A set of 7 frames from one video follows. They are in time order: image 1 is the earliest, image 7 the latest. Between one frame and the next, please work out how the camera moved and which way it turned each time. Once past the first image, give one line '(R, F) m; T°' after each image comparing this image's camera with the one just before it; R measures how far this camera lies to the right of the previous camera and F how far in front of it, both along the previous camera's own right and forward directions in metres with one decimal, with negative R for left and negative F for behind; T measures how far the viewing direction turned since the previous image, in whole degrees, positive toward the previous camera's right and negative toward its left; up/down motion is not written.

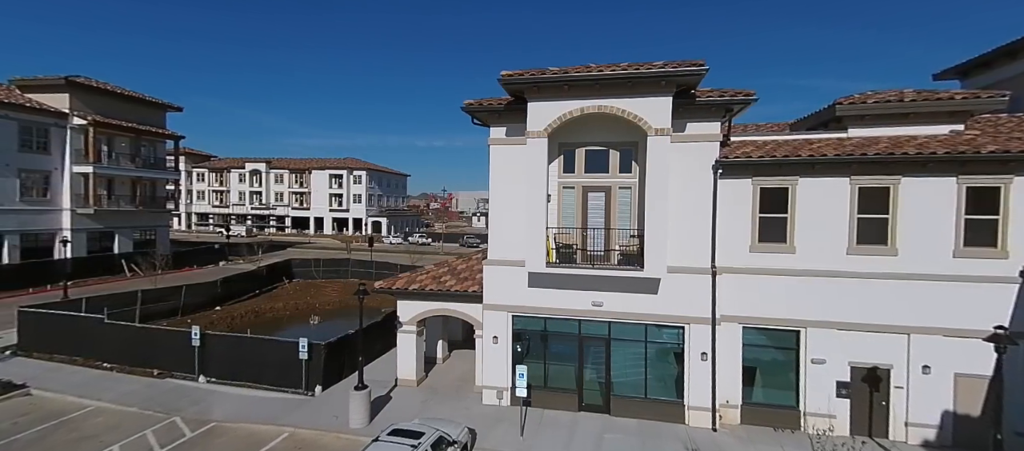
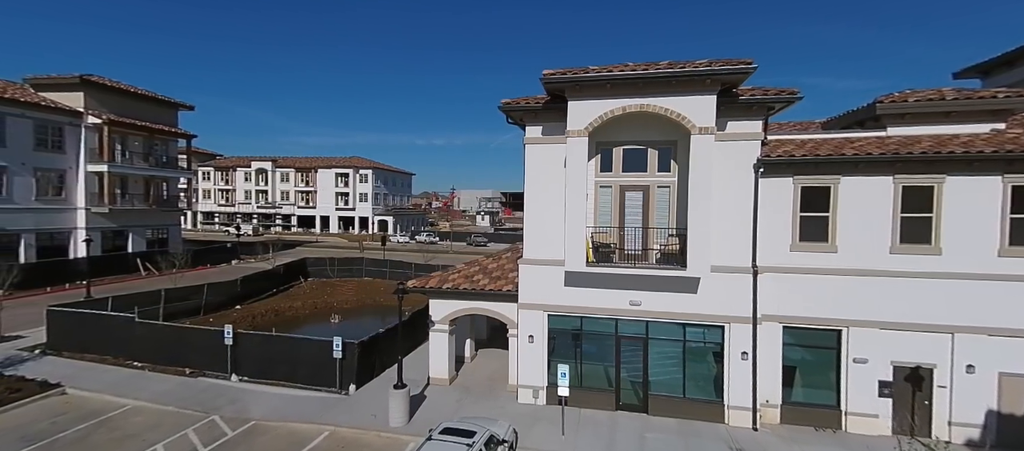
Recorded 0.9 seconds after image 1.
(-1.0, 0.0) m; 0°
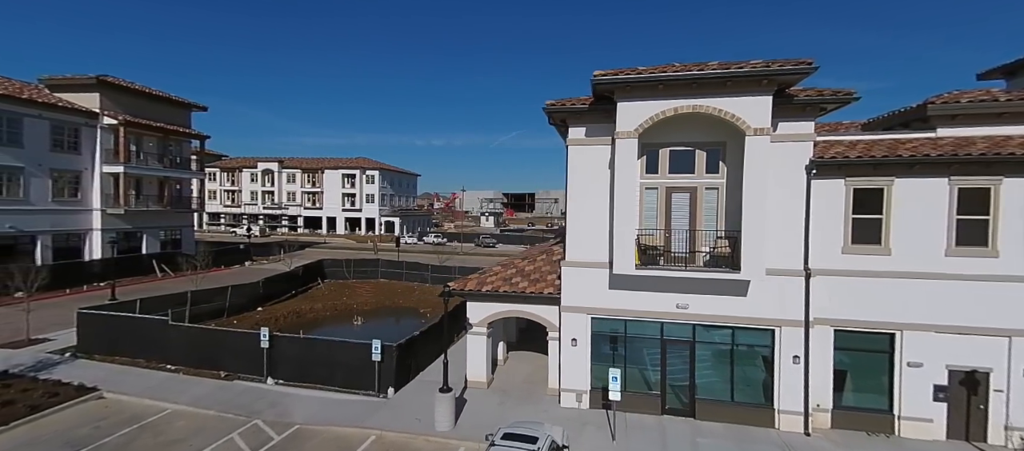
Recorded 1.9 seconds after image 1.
(-1.2, +0.1) m; 0°
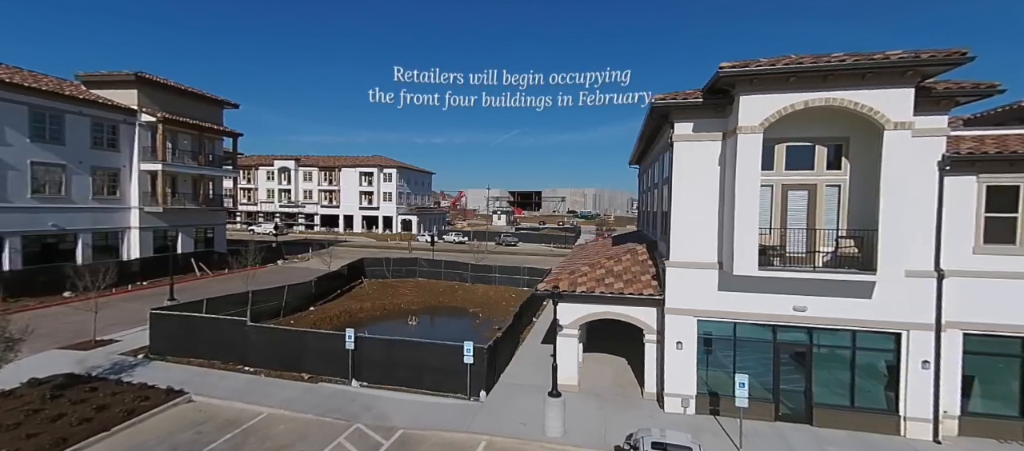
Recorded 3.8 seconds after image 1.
(-2.6, +0.4) m; 0°
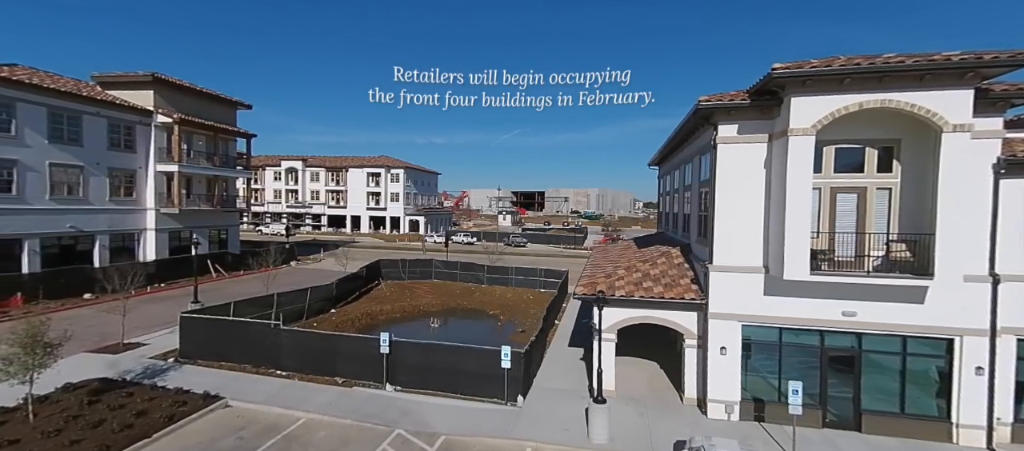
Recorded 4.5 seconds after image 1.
(-1.0, +0.2) m; 0°
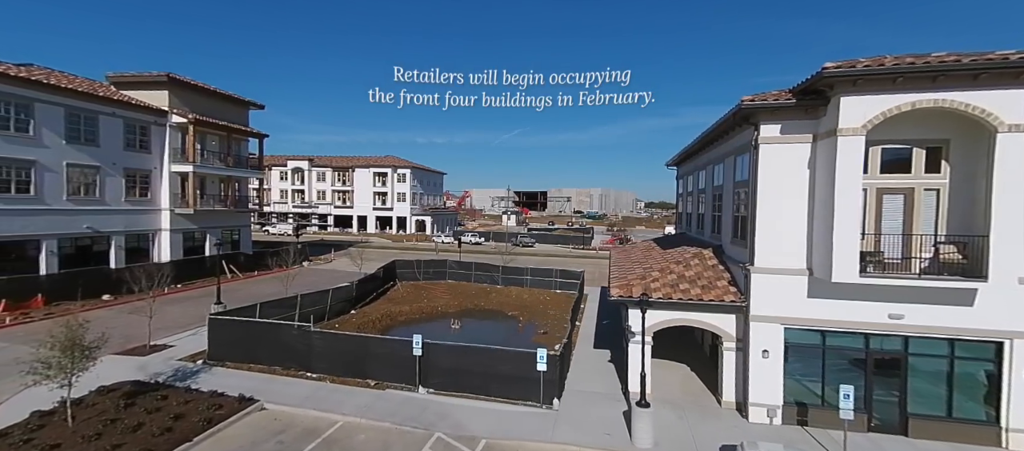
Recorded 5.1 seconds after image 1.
(-1.0, +0.1) m; 0°
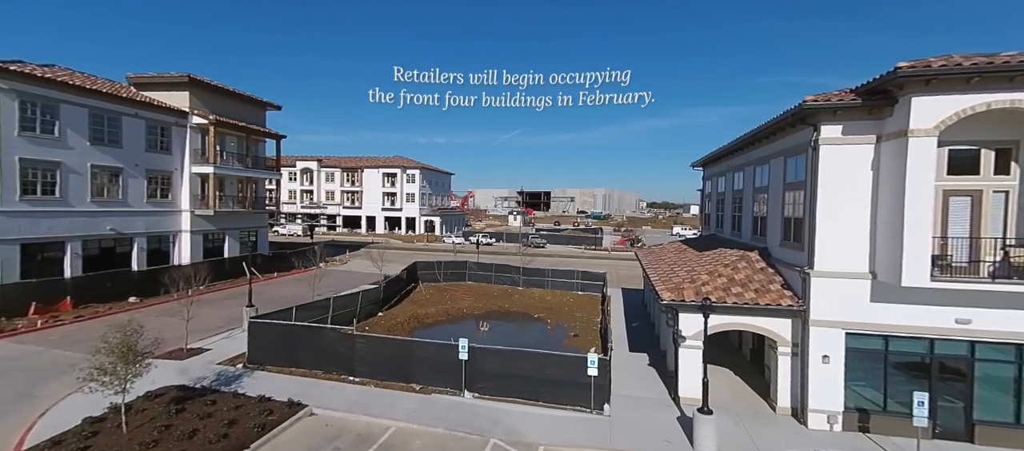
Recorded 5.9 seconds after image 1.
(-1.3, +0.2) m; 0°
